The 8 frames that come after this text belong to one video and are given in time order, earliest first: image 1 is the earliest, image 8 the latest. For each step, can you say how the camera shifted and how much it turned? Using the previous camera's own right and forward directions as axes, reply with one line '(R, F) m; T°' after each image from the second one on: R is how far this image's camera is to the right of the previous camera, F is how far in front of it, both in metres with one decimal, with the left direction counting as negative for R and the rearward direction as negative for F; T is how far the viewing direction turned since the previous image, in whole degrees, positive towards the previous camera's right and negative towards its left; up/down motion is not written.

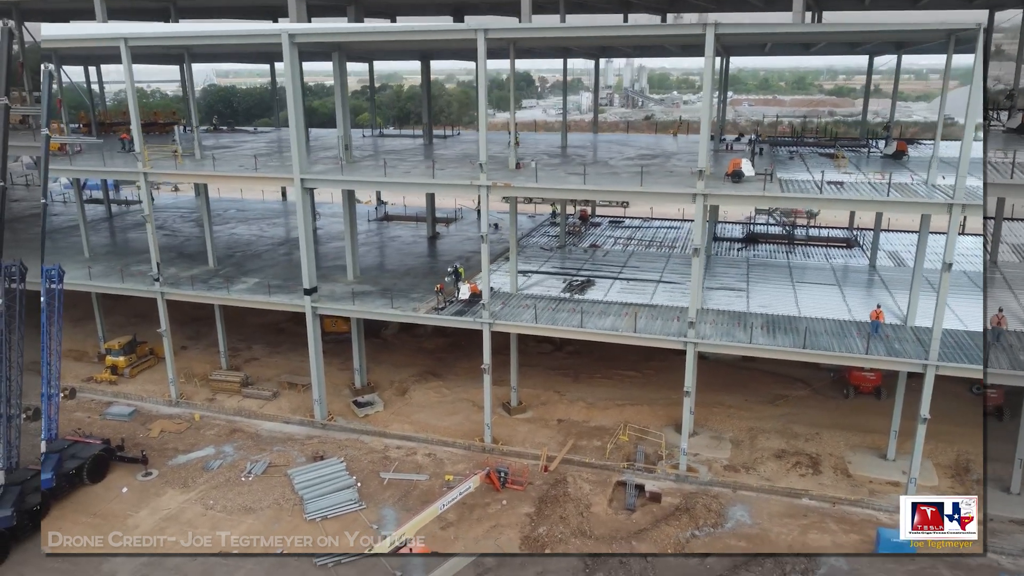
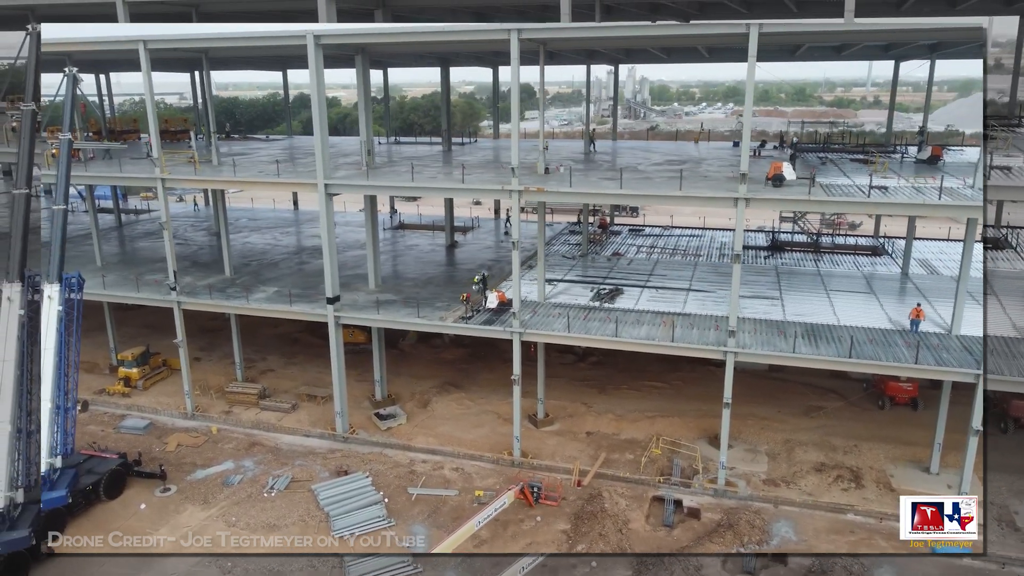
(-0.6, +0.4) m; 0°
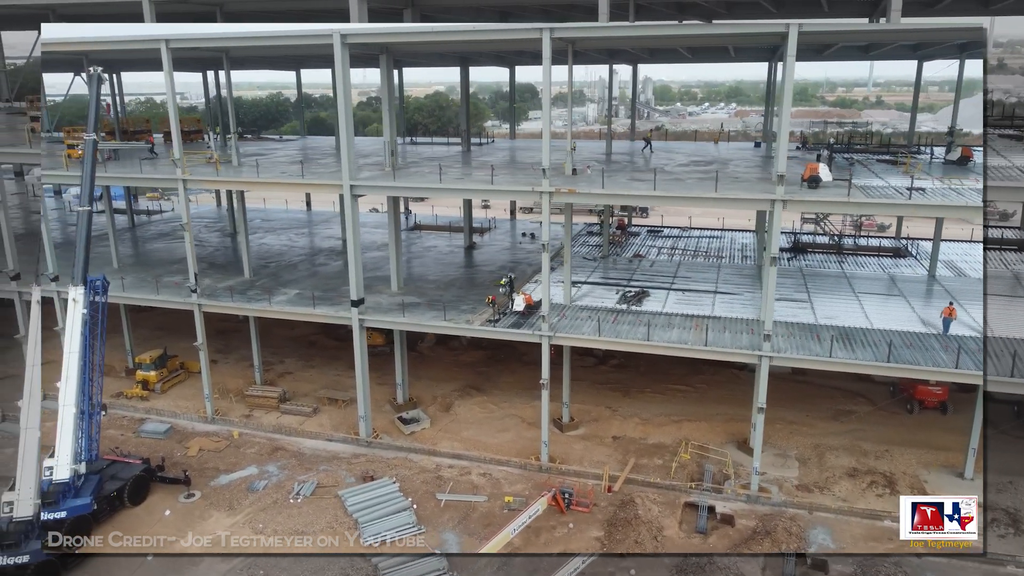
(-0.5, +0.2) m; 0°
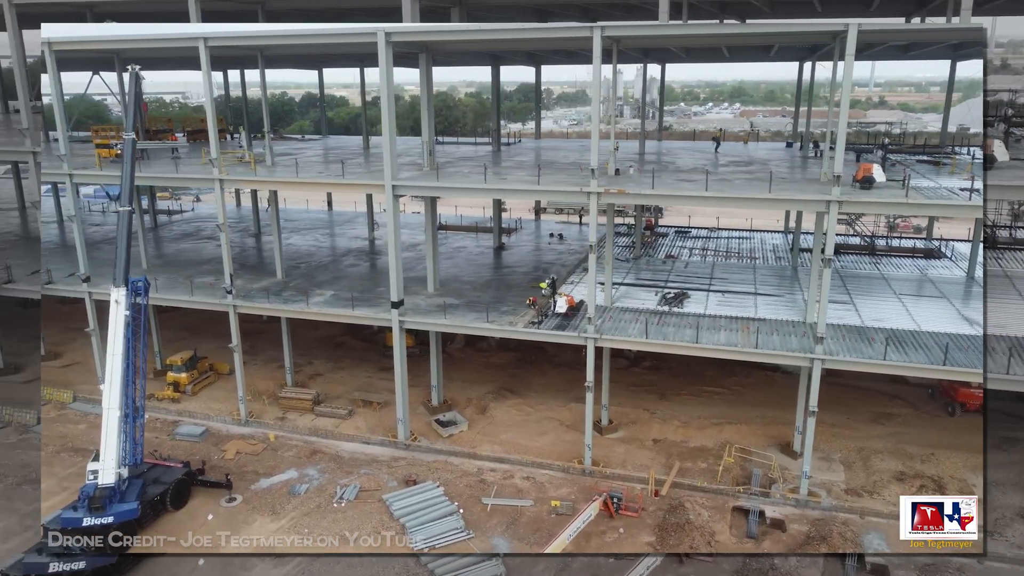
(-0.8, +0.1) m; 0°
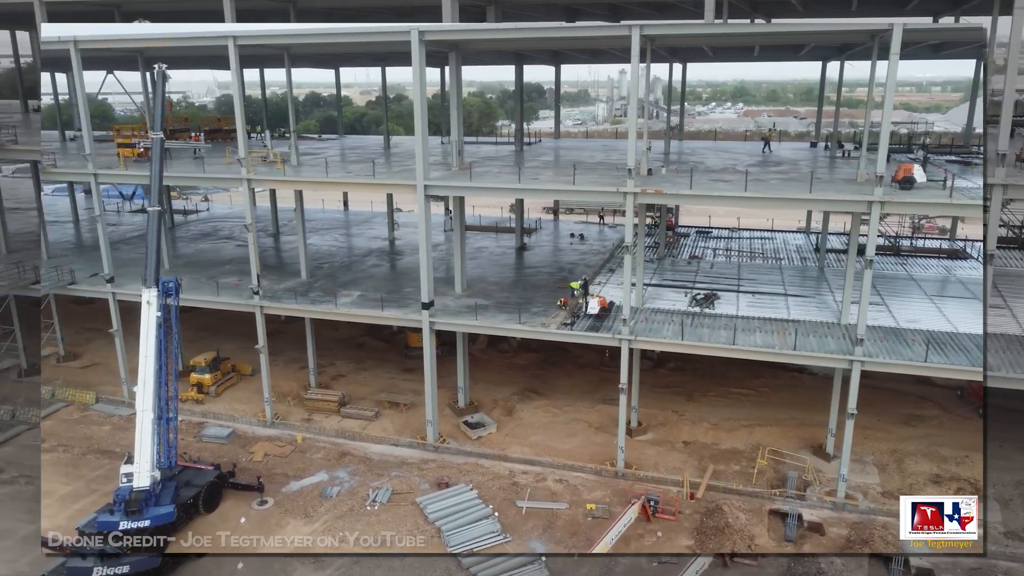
(-0.6, +0.1) m; 0°
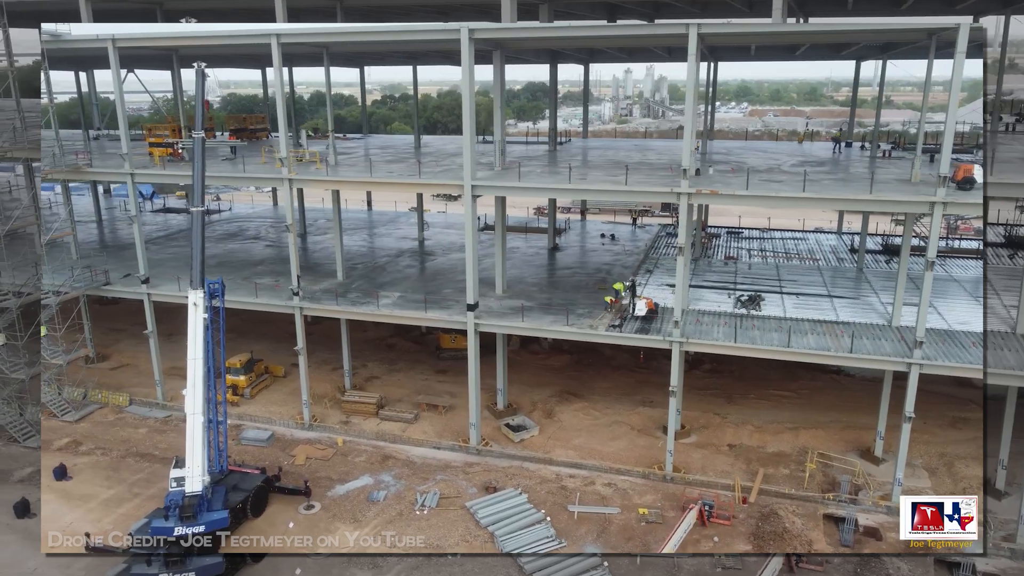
(-0.8, +0.1) m; 0°
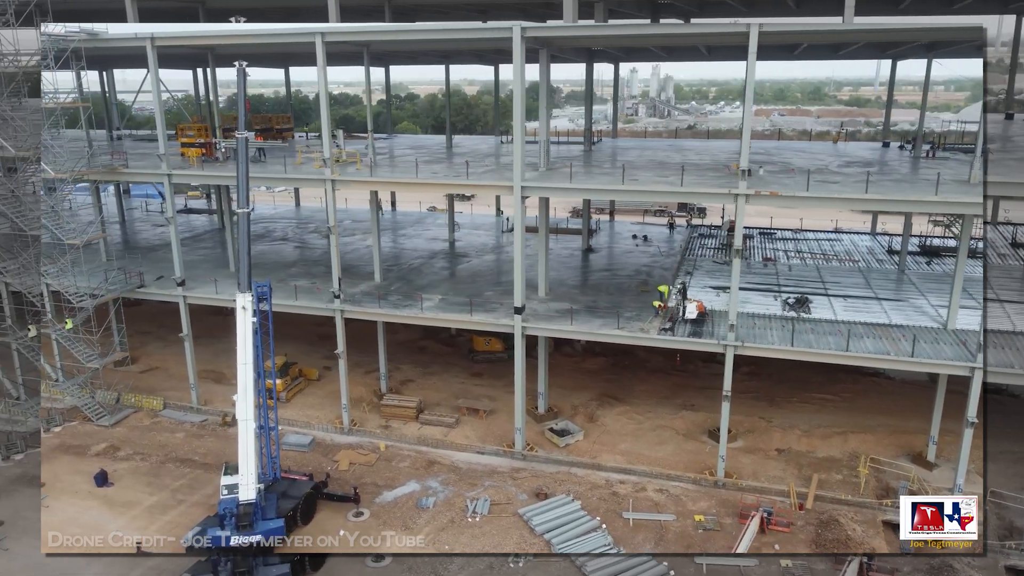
(-0.8, +0.2) m; 0°
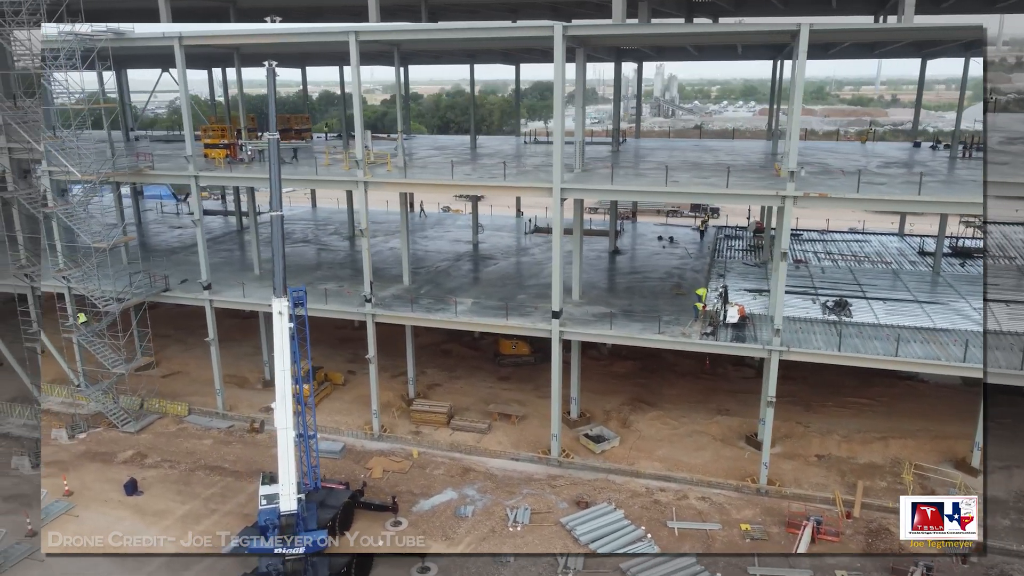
(-0.6, +0.2) m; 0°
